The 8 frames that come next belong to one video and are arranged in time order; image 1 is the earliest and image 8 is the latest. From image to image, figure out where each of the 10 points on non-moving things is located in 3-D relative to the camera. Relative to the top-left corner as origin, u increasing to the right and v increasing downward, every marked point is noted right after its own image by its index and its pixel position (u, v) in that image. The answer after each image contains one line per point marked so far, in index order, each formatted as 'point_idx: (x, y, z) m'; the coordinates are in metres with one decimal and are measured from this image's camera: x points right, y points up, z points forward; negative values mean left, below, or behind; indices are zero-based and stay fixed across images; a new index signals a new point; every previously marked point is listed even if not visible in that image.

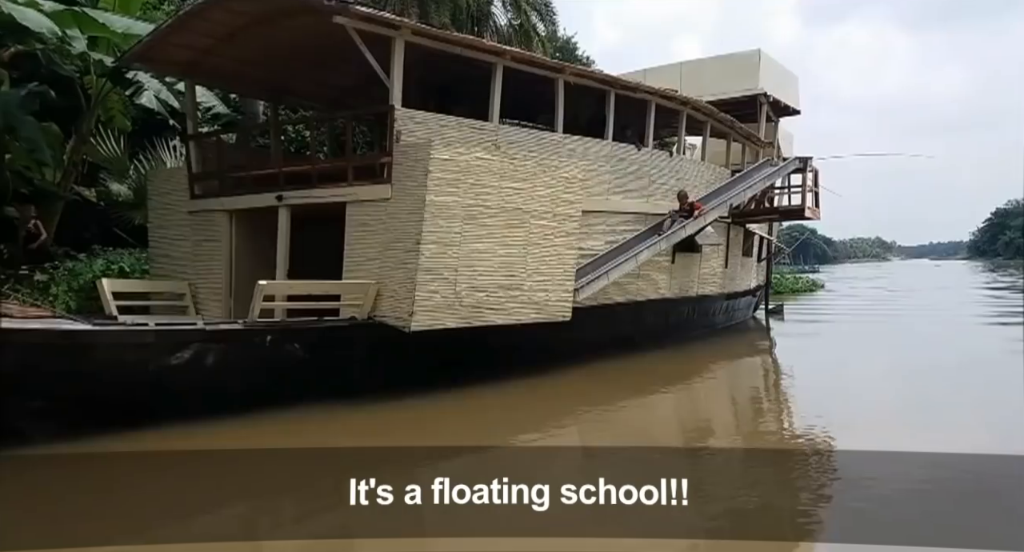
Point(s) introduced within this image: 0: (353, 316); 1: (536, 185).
0: (-1.8, -0.5, +8.2) m
1: (+0.3, +1.1, +8.5) m
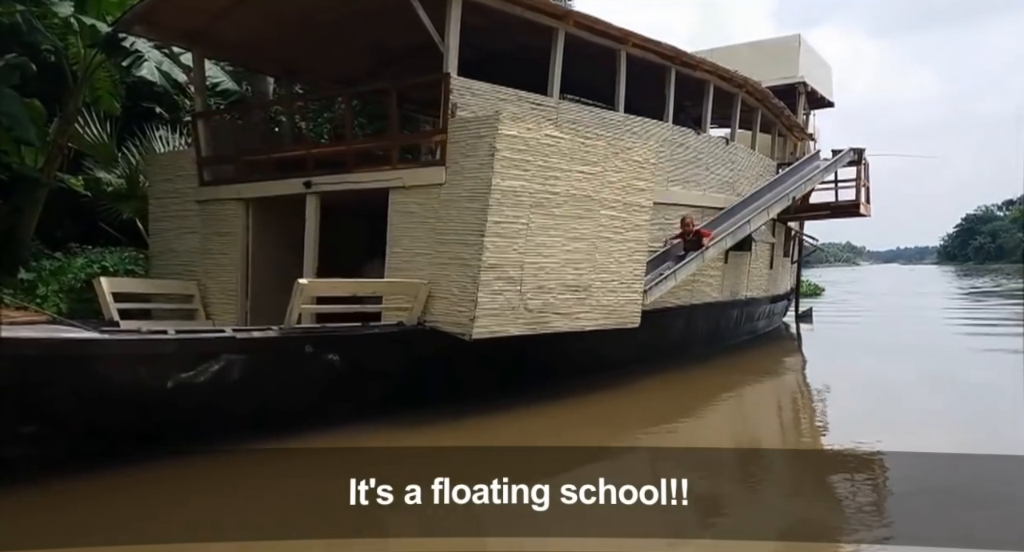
0: (-1.1, -0.5, +7.0) m
1: (+1.0, +1.1, +7.4) m
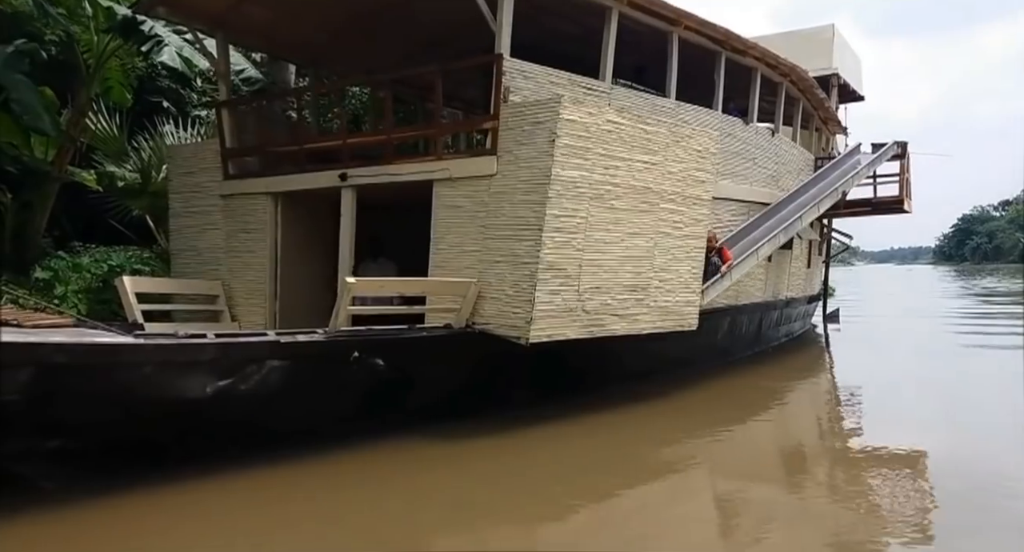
0: (-0.6, -0.4, +6.5) m
1: (+1.5, +1.1, +6.9) m
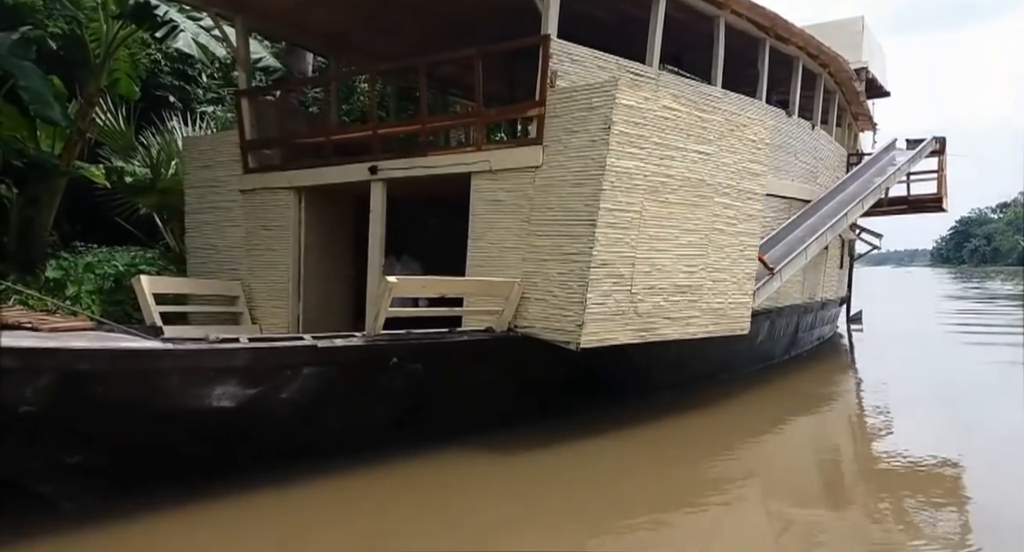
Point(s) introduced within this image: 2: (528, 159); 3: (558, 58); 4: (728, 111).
0: (-0.2, -0.4, +6.1) m
1: (+1.9, +1.1, +6.5) m
2: (+0.1, +1.0, +6.0) m
3: (+0.4, +1.8, +6.0) m
4: (+1.9, +1.5, +6.4) m
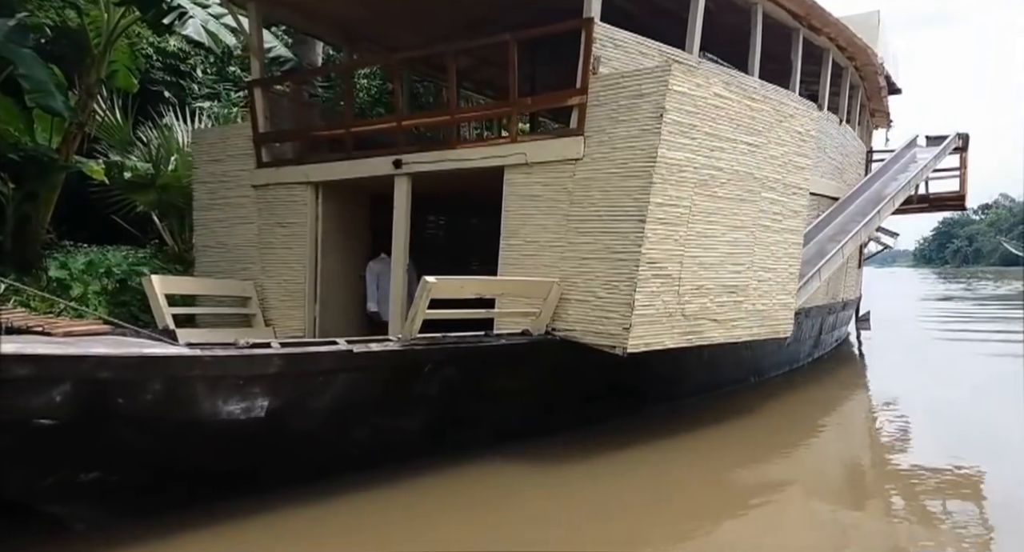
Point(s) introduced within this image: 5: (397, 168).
0: (+0.1, -0.4, +5.7) m
1: (+2.2, +1.1, +6.2) m
2: (+0.4, +1.0, +5.6) m
3: (+0.7, +1.8, +5.6) m
4: (+2.2, +1.5, +6.1) m
5: (-1.0, +1.0, +6.5) m
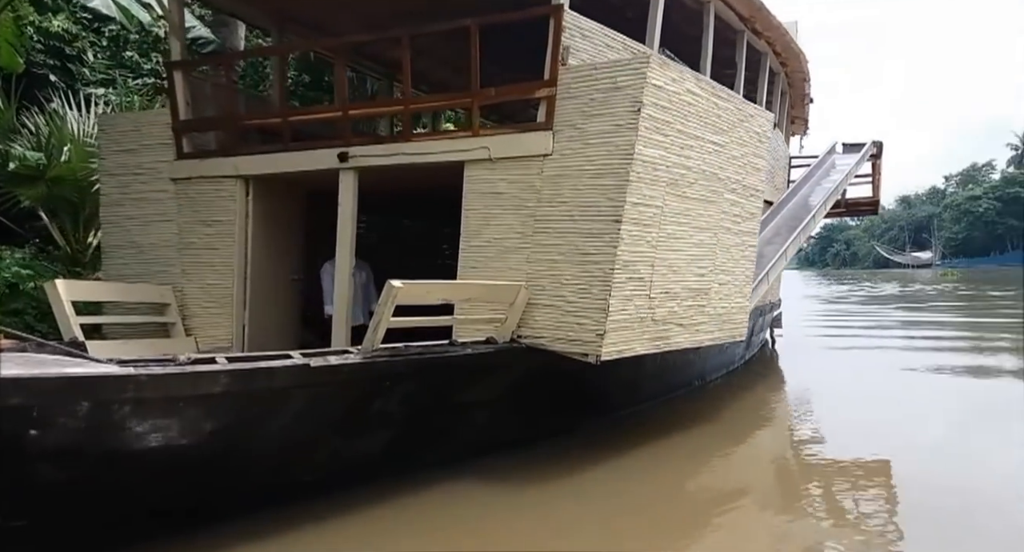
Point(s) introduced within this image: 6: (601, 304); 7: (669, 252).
0: (-0.2, -0.5, +5.3) m
1: (+1.8, +1.1, +6.0) m
2: (+0.2, +0.9, +5.3) m
3: (+0.4, +1.8, +5.3) m
4: (+1.9, +1.5, +6.0) m
5: (-1.4, +0.9, +5.9) m
6: (+0.6, -0.2, +5.0) m
7: (+1.2, +0.2, +5.5) m
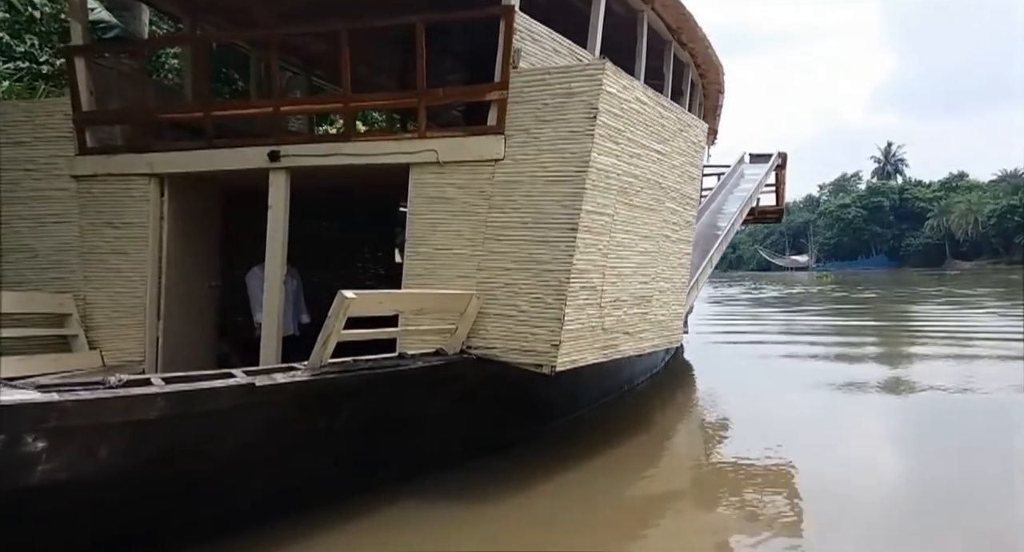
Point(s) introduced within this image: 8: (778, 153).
0: (-0.5, -0.5, +5.1) m
1: (+1.4, +1.0, +6.1) m
2: (-0.2, +0.9, +5.1) m
3: (+0.1, +1.7, +5.2) m
4: (+1.4, +1.4, +6.1) m
5: (-1.8, +0.9, +5.5) m
6: (+0.3, -0.2, +4.8) m
7: (+0.8, +0.1, +5.4) m
8: (+4.4, +2.0, +12.0) m
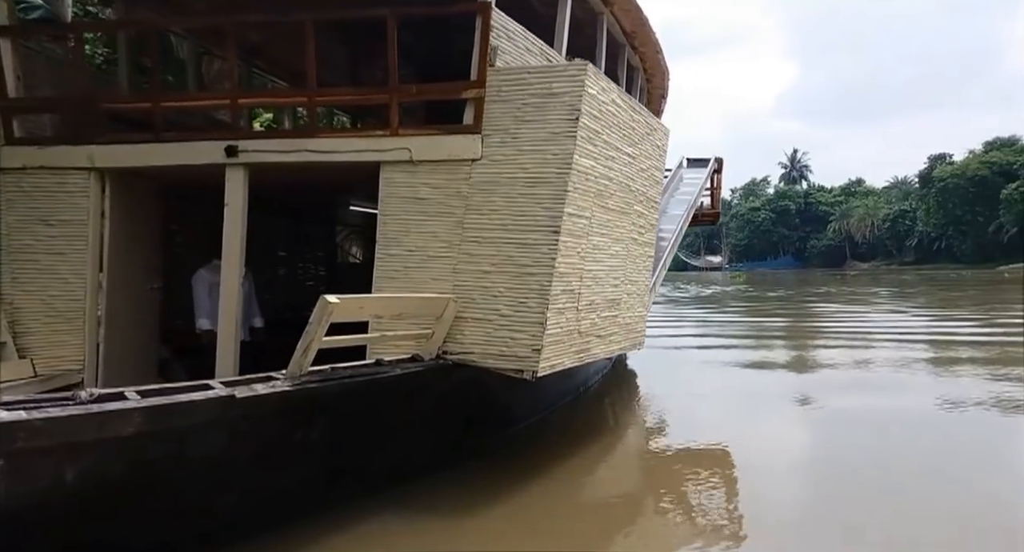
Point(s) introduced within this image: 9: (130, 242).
0: (-0.7, -0.5, +4.9) m
1: (+1.1, +1.0, +6.1) m
2: (-0.4, +0.9, +4.9) m
3: (-0.1, +1.7, +5.0) m
4: (+1.1, +1.4, +6.1) m
5: (-2.0, +0.9, +5.2) m
6: (+0.2, -0.3, +4.7) m
7: (+0.6, +0.1, +5.4) m
8: (+3.4, +2.0, +12.3) m
9: (-3.0, +0.3, +5.7) m
